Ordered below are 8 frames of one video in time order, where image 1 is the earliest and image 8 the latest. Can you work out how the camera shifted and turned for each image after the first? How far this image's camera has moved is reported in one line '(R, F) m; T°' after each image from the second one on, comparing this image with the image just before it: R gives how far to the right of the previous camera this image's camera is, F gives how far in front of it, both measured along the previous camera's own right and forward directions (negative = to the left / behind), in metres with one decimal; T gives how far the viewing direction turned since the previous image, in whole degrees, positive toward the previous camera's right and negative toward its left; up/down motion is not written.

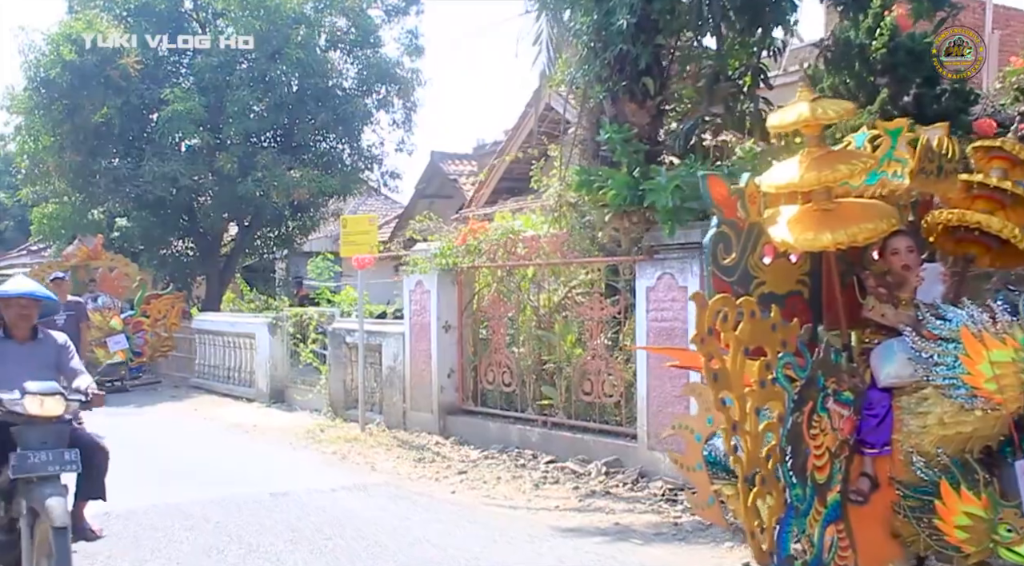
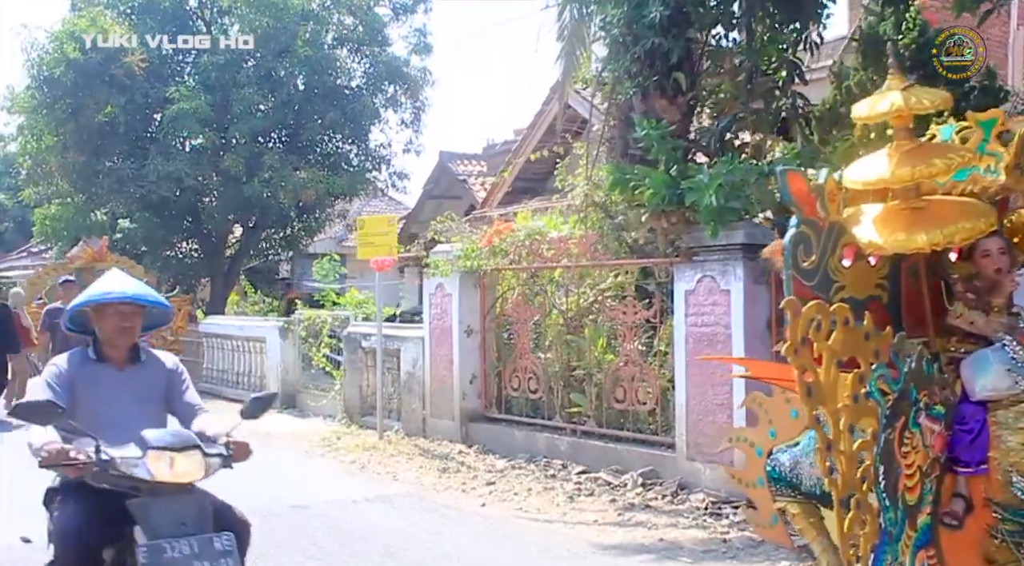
(-0.2, +0.3) m; 0°
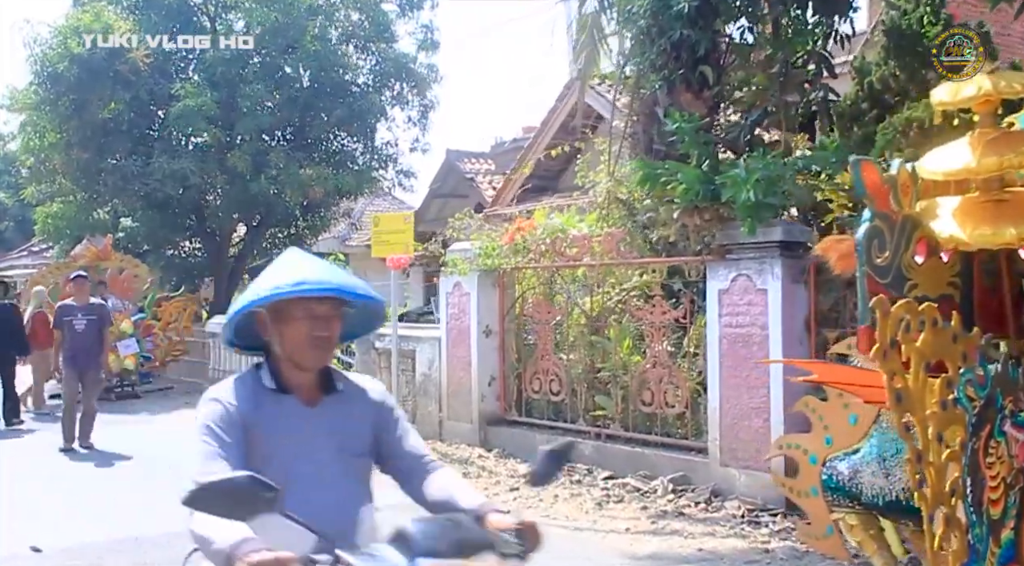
(-0.2, +0.3) m; 0°
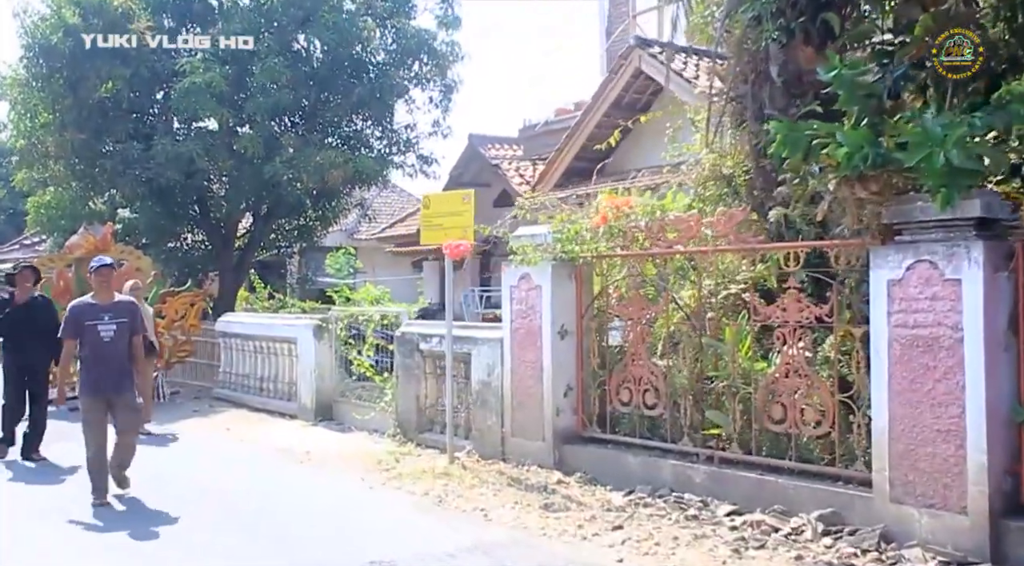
(-0.6, +1.4) m; 0°
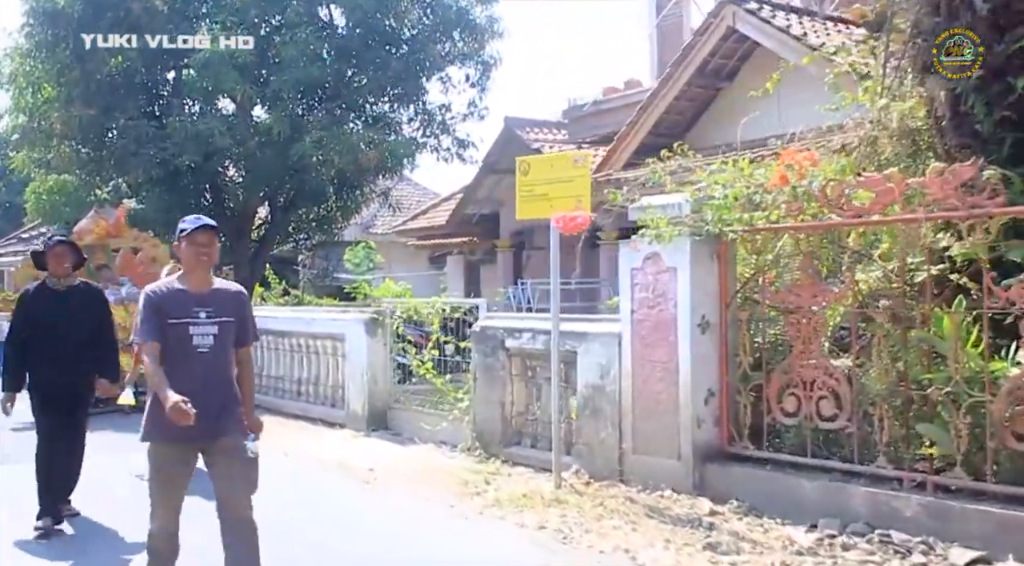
(-0.8, +1.5) m; 0°
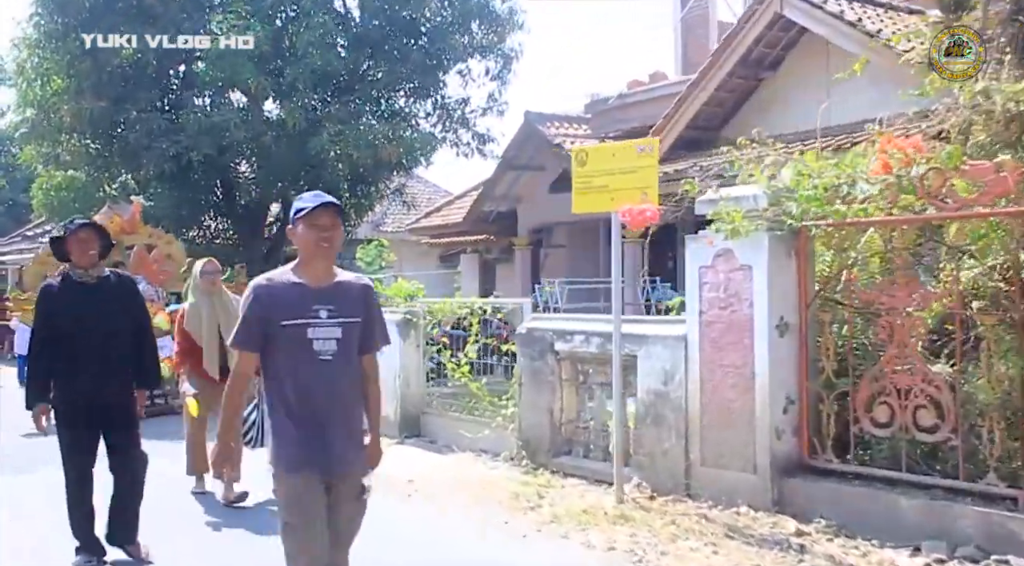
(-0.4, +0.5) m; 0°
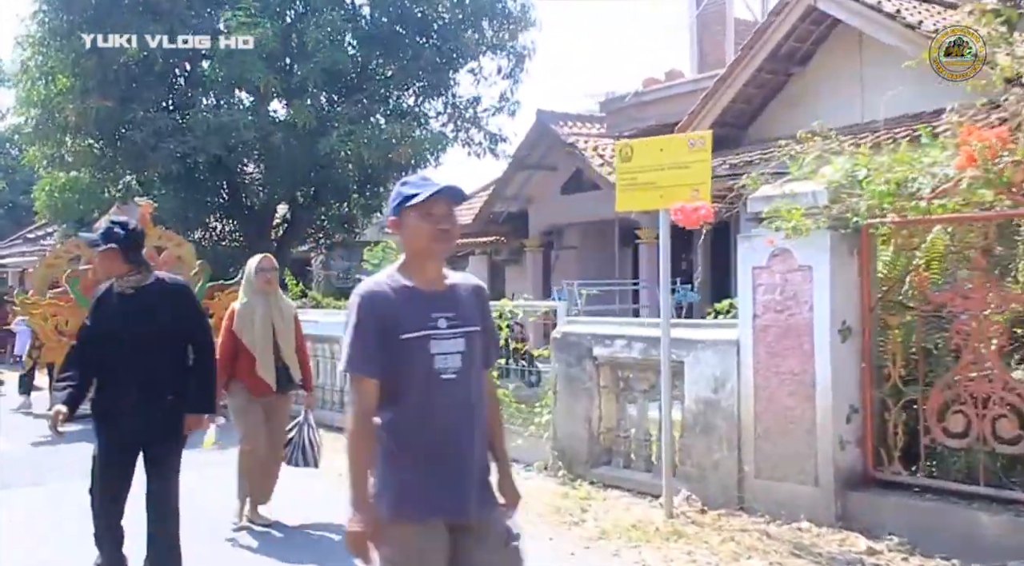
(-0.3, +0.3) m; 0°
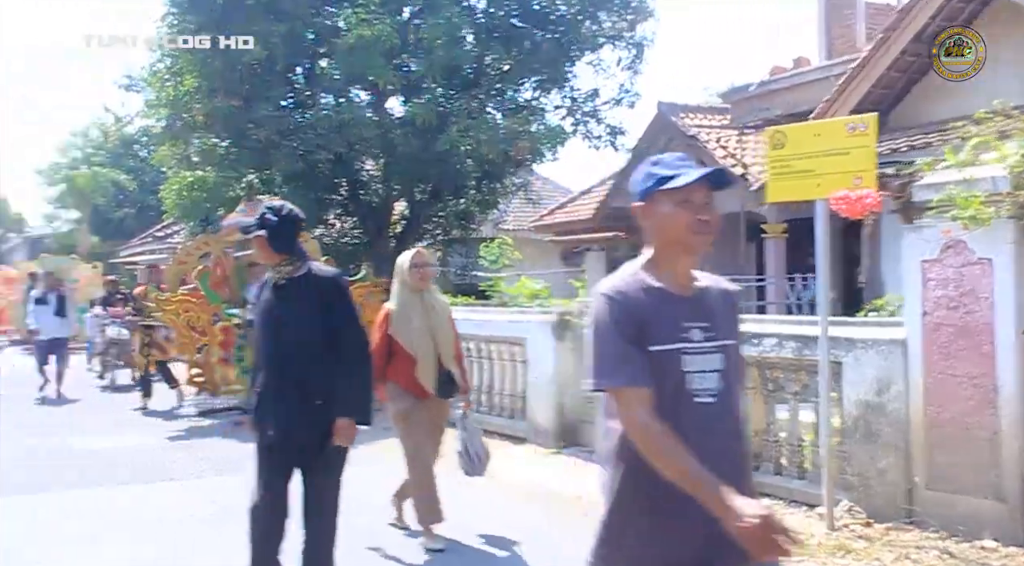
(-0.2, +0.3) m; -6°
